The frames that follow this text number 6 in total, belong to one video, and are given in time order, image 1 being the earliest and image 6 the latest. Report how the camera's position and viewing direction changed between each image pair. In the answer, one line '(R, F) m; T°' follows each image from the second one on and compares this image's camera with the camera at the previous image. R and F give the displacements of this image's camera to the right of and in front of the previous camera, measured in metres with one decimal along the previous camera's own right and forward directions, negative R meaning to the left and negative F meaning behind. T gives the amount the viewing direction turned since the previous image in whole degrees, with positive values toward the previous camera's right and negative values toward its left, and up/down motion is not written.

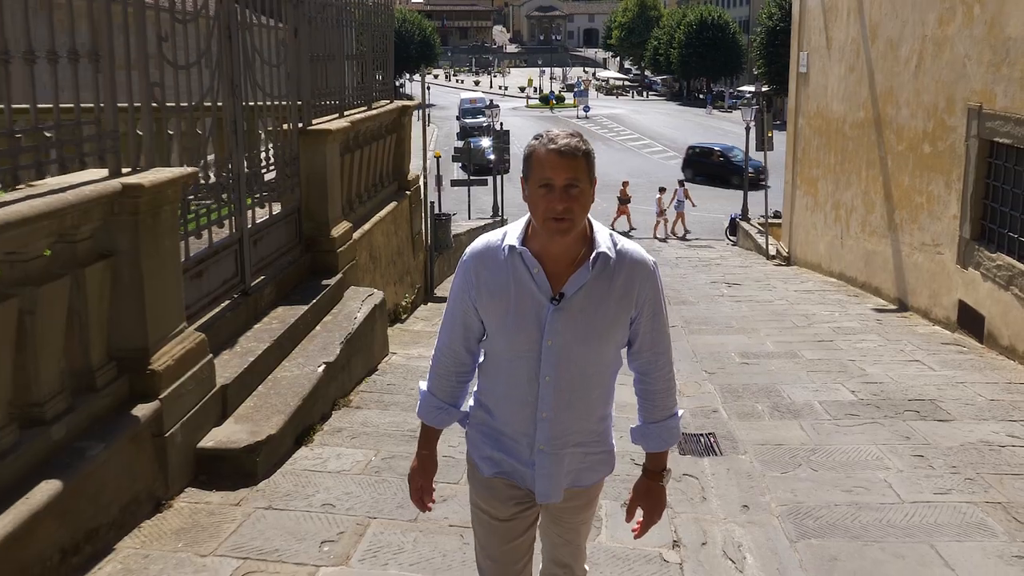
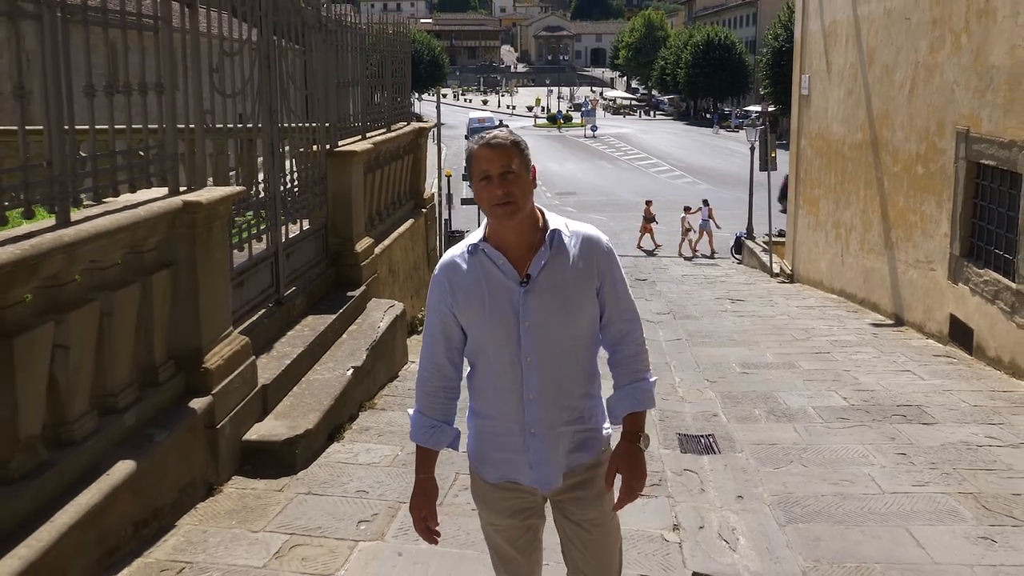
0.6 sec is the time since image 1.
(0.0, -0.4) m; 0°
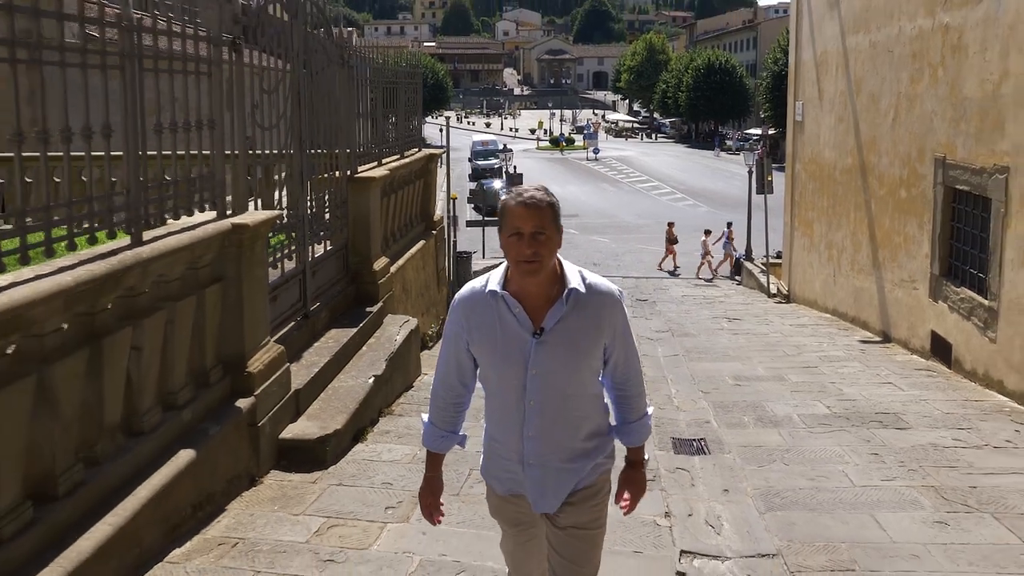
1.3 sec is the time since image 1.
(0.0, -0.6) m; 0°
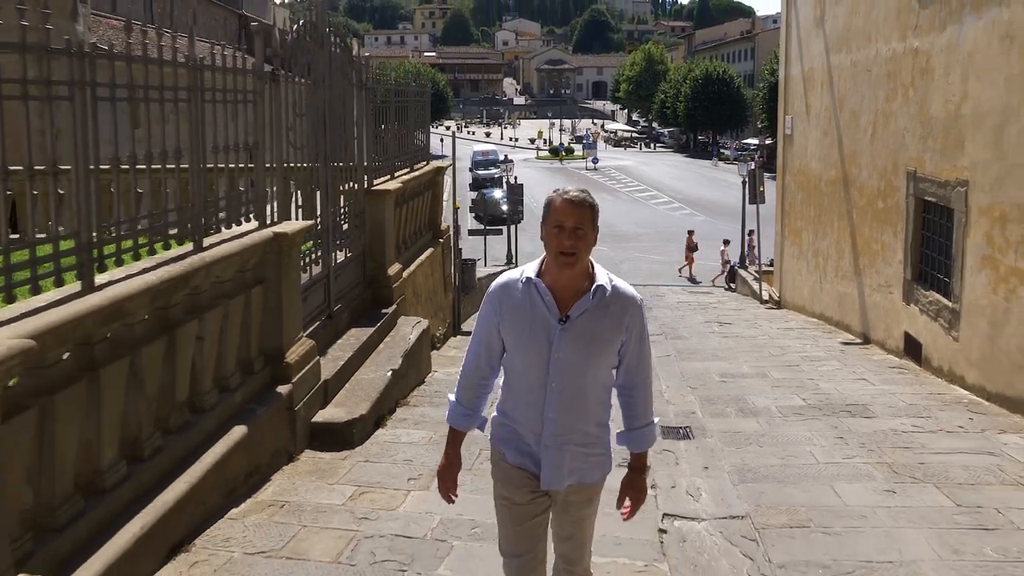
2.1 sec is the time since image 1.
(0.0, -0.7) m; 0°
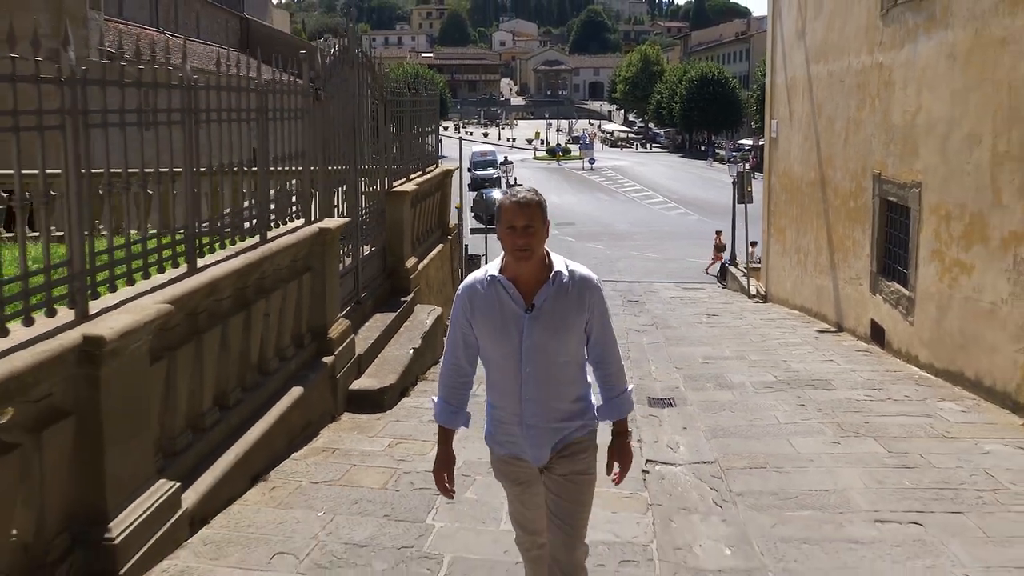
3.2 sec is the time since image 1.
(-0.1, -1.0) m; 0°
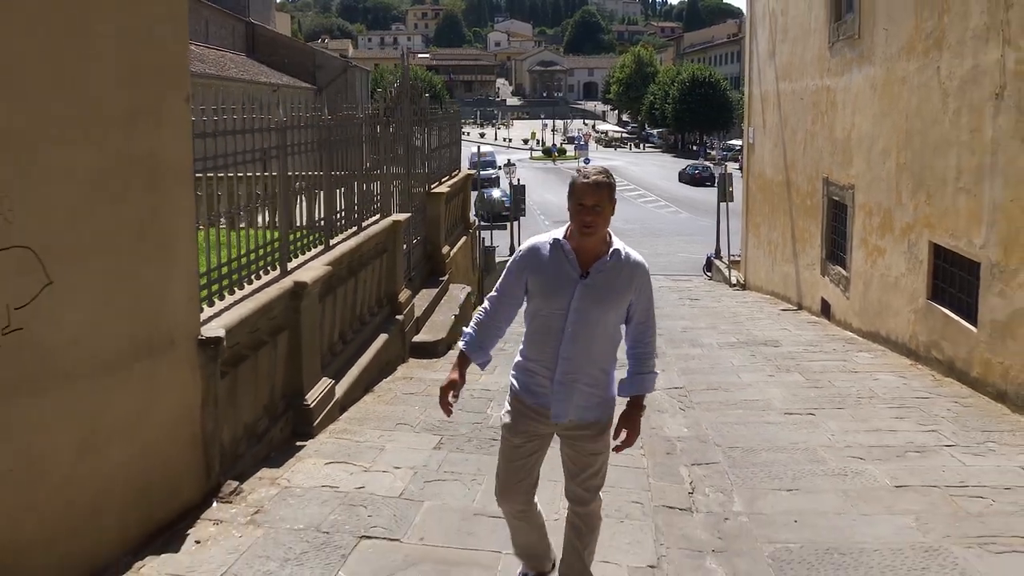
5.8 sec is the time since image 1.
(-0.3, -2.3) m; 0°
